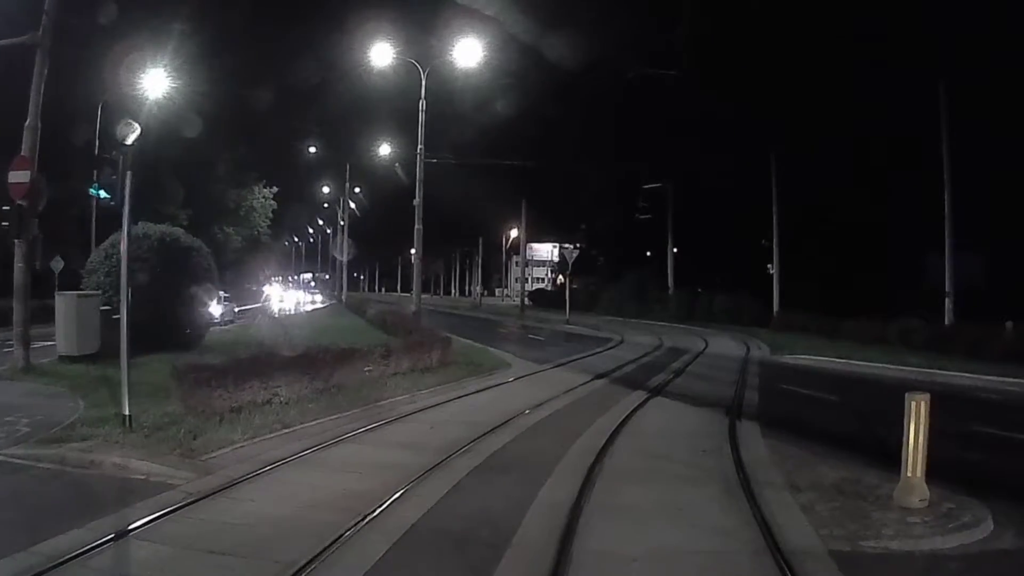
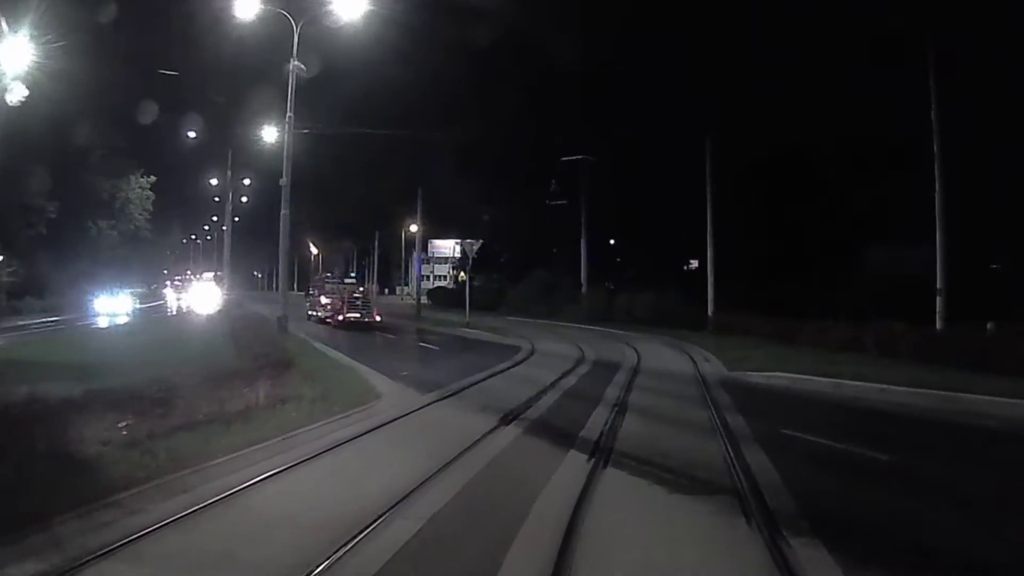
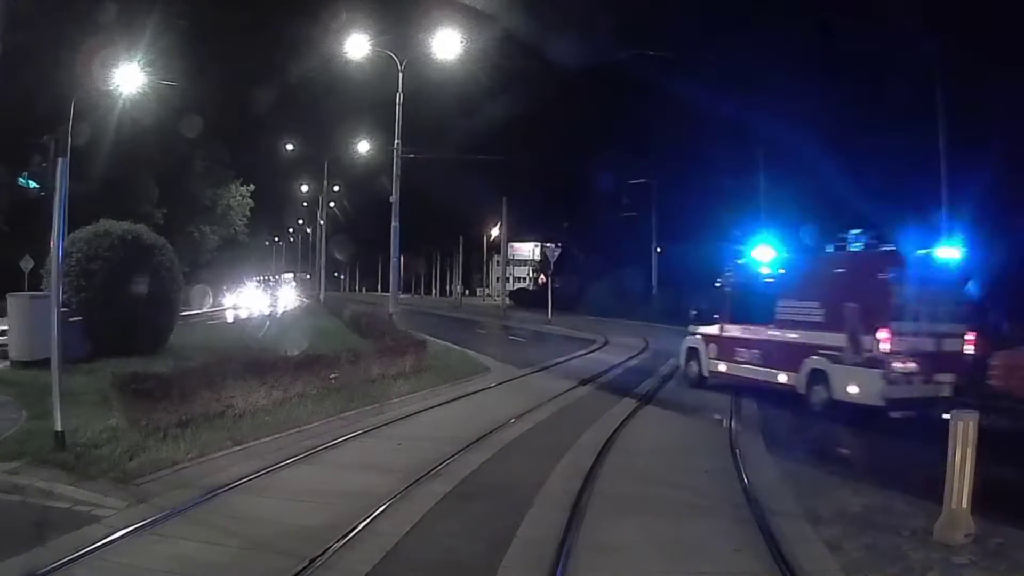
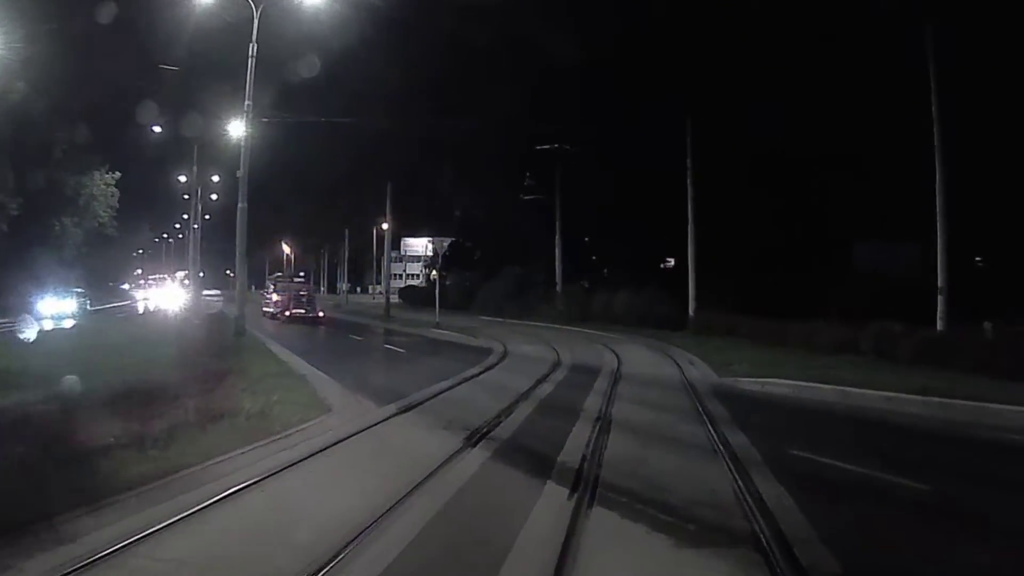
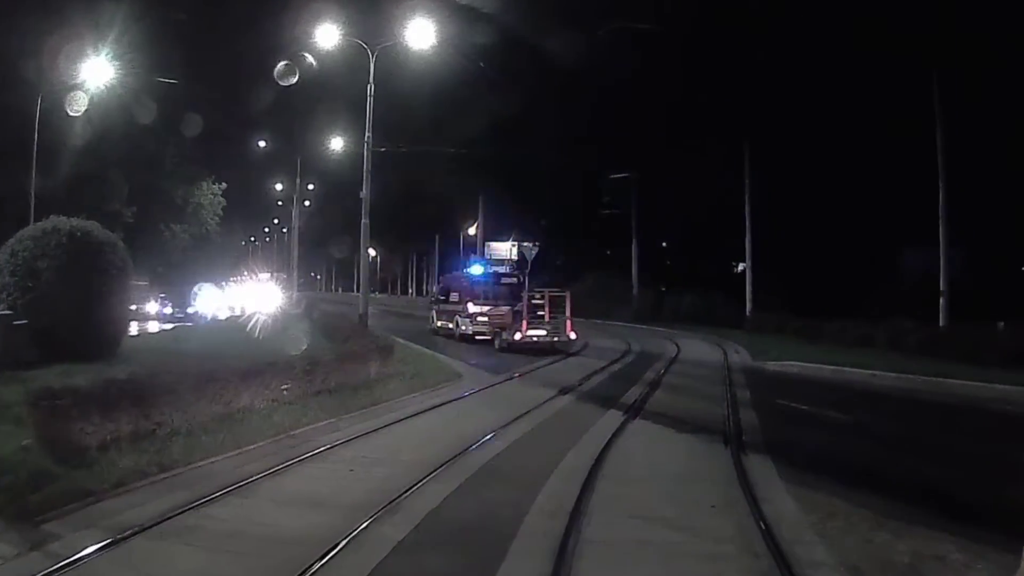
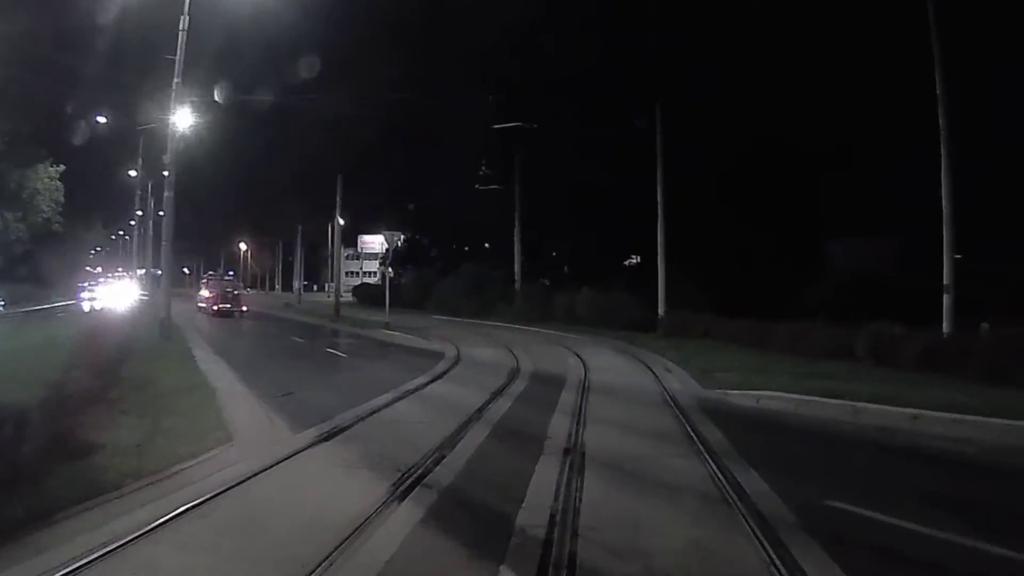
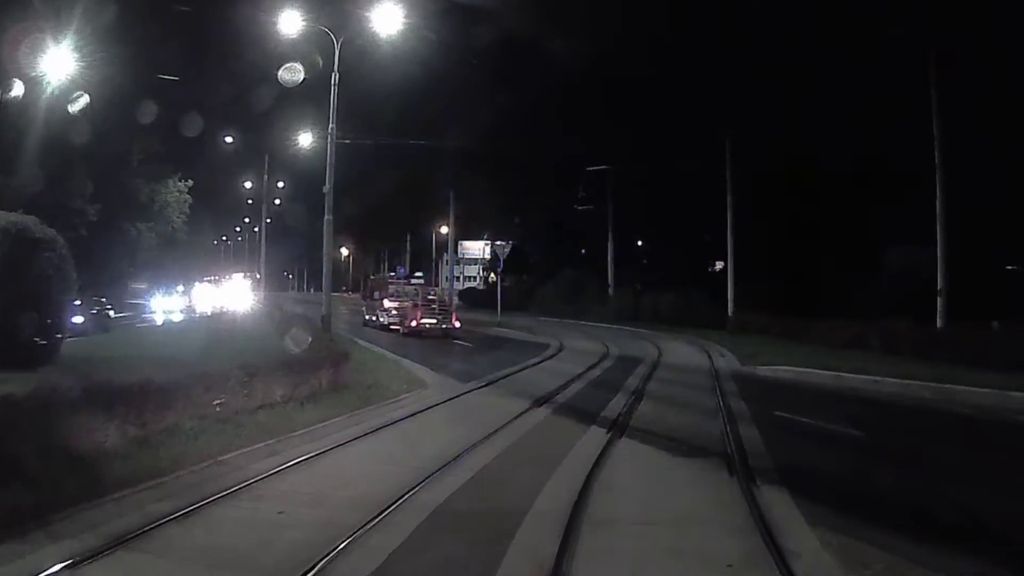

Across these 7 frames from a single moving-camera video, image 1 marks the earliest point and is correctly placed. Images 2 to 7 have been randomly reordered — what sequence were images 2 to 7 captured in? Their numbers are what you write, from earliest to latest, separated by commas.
3, 5, 7, 2, 4, 6
